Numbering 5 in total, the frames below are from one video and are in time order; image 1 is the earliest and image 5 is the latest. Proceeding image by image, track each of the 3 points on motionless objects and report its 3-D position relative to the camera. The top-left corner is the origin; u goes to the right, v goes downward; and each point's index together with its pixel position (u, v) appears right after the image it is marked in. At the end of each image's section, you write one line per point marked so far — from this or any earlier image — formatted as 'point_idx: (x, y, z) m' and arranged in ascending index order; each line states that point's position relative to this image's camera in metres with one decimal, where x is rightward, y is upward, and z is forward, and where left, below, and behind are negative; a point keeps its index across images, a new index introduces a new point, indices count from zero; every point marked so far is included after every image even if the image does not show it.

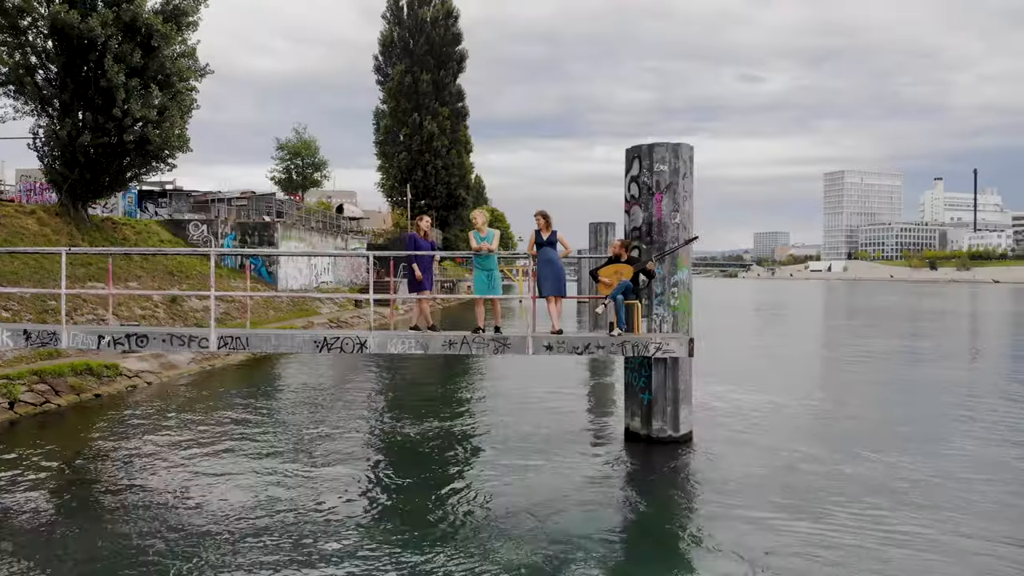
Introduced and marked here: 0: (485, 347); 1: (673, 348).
0: (-0.4, -0.8, +10.4) m
1: (+2.2, -0.9, +10.6) m
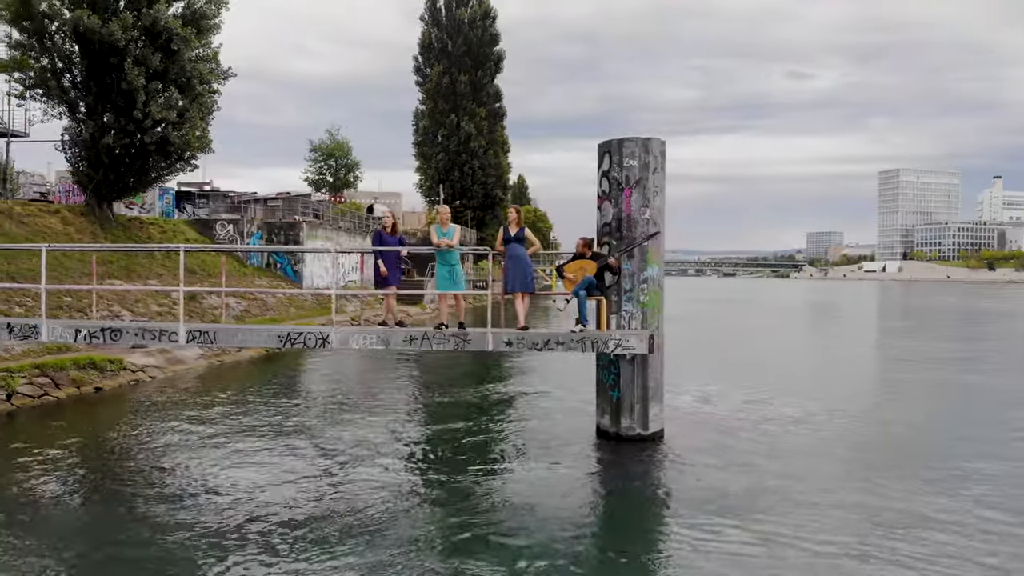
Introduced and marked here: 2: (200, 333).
0: (-1.0, -0.8, +10.4) m
1: (+1.7, -0.8, +10.5) m
2: (-4.7, -0.7, +11.1) m
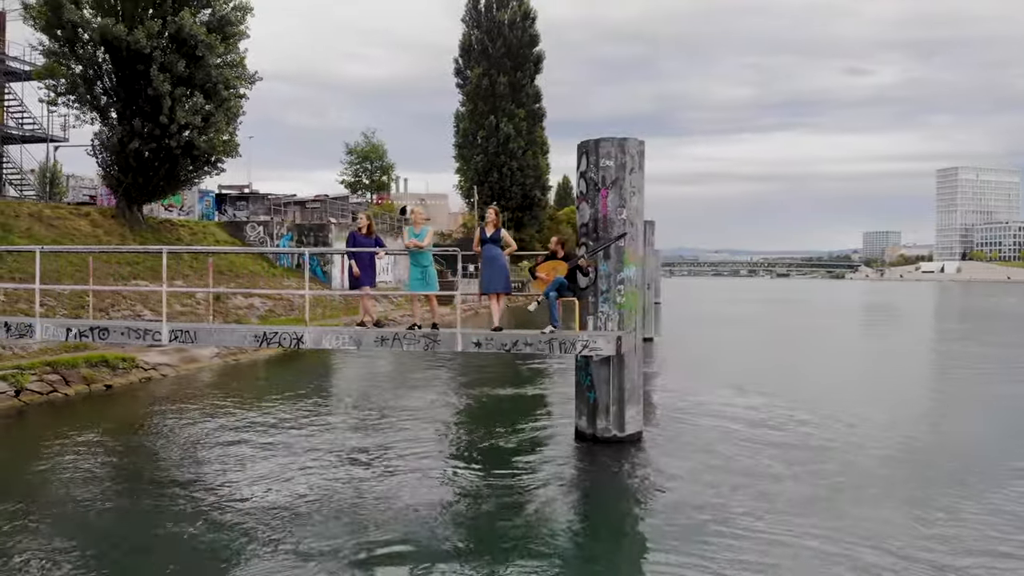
0: (-1.4, -0.8, +10.5) m
1: (+1.3, -0.8, +10.4) m
2: (-5.1, -0.7, +11.4) m
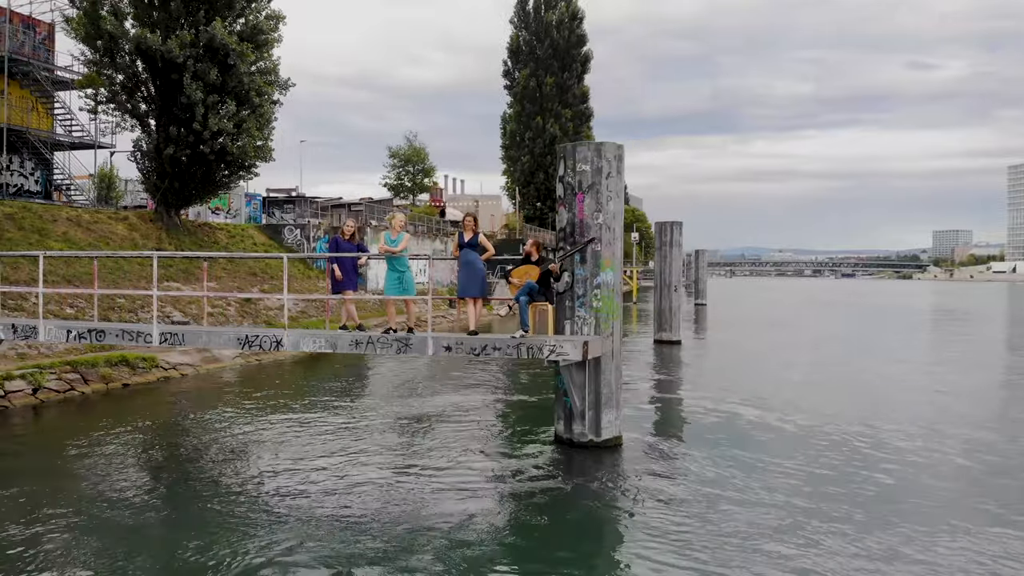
0: (-1.8, -0.8, +10.7) m
1: (+0.8, -0.9, +10.4) m
2: (-5.4, -0.7, +11.8) m
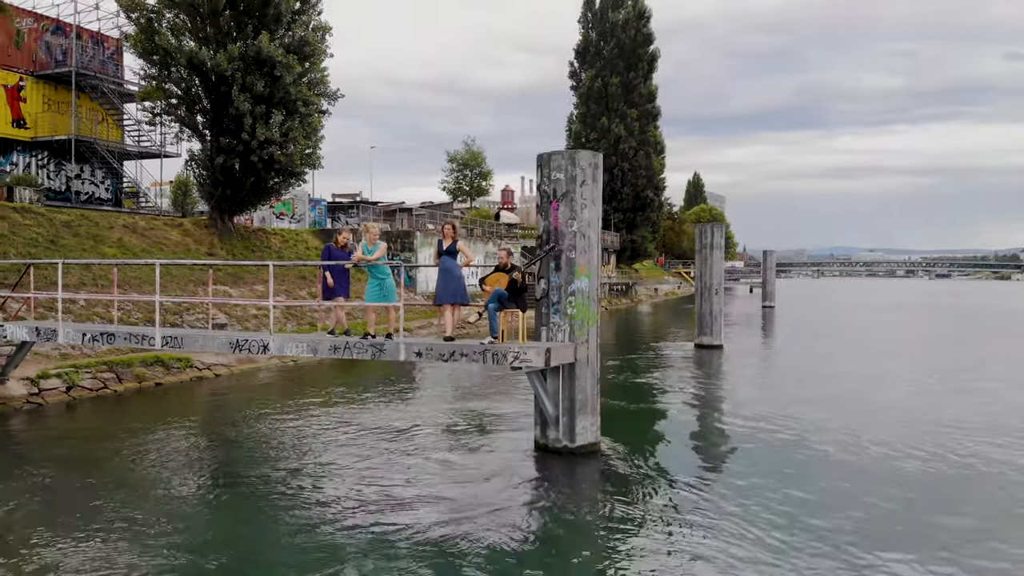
0: (-2.2, -1.0, +11.0) m
1: (+0.4, -1.0, +10.6) m
2: (-5.7, -0.8, +12.5) m
